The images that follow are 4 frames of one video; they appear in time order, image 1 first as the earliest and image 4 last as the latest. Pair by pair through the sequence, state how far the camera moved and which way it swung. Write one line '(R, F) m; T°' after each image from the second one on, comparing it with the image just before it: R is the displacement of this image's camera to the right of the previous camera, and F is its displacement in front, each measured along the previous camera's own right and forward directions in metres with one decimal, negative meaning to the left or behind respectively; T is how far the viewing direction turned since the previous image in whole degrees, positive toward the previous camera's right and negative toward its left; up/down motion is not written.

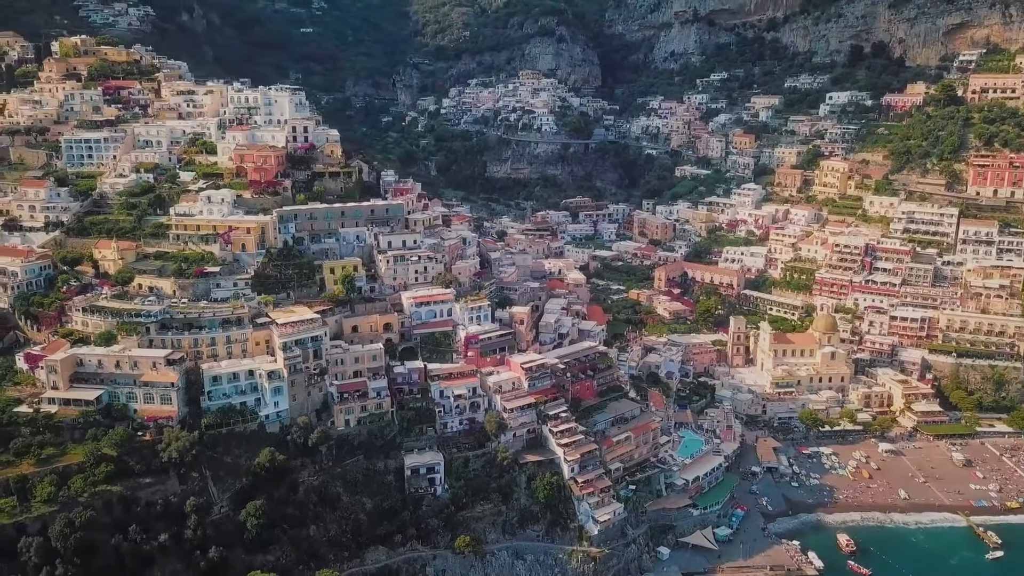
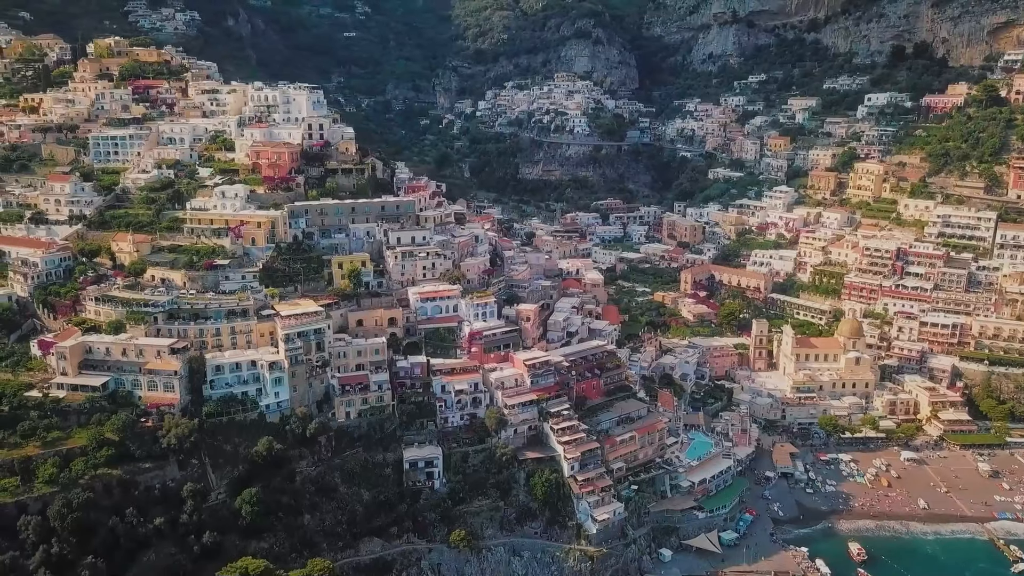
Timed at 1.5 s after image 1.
(+1.9, +0.1) m; -3°
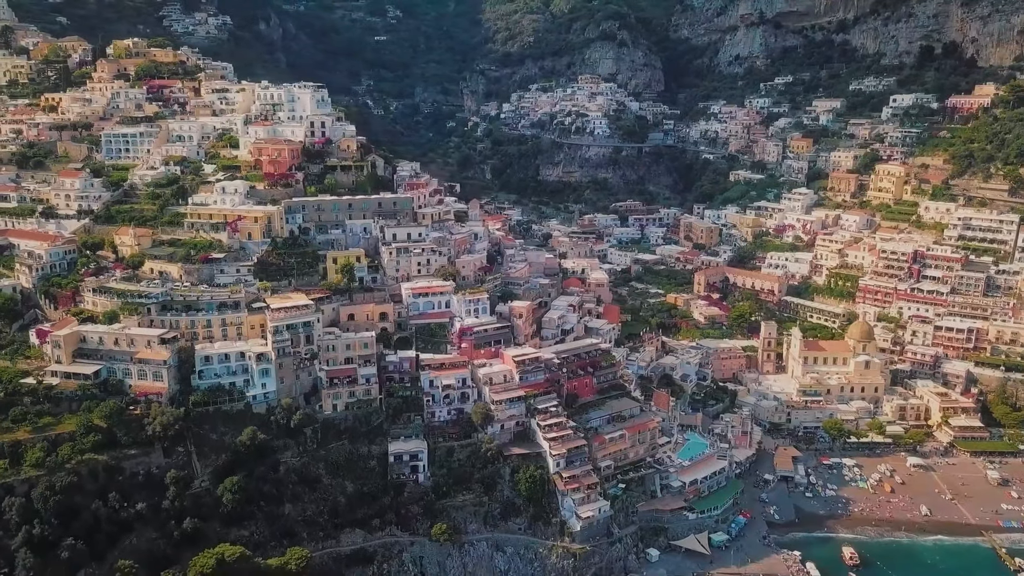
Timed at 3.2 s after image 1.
(+2.2, 0.0) m; -3°
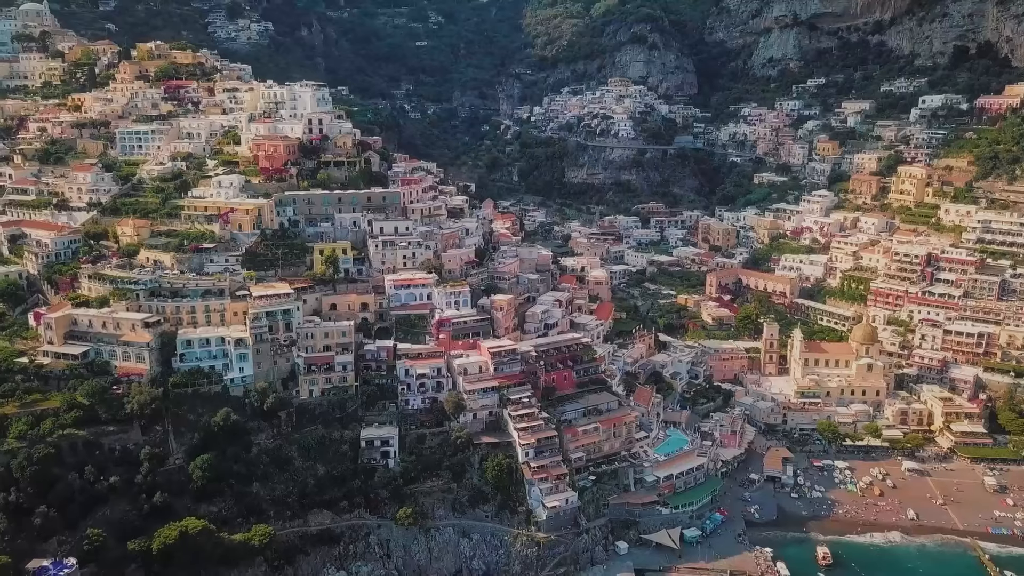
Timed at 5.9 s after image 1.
(+3.6, -0.5) m; -4°
